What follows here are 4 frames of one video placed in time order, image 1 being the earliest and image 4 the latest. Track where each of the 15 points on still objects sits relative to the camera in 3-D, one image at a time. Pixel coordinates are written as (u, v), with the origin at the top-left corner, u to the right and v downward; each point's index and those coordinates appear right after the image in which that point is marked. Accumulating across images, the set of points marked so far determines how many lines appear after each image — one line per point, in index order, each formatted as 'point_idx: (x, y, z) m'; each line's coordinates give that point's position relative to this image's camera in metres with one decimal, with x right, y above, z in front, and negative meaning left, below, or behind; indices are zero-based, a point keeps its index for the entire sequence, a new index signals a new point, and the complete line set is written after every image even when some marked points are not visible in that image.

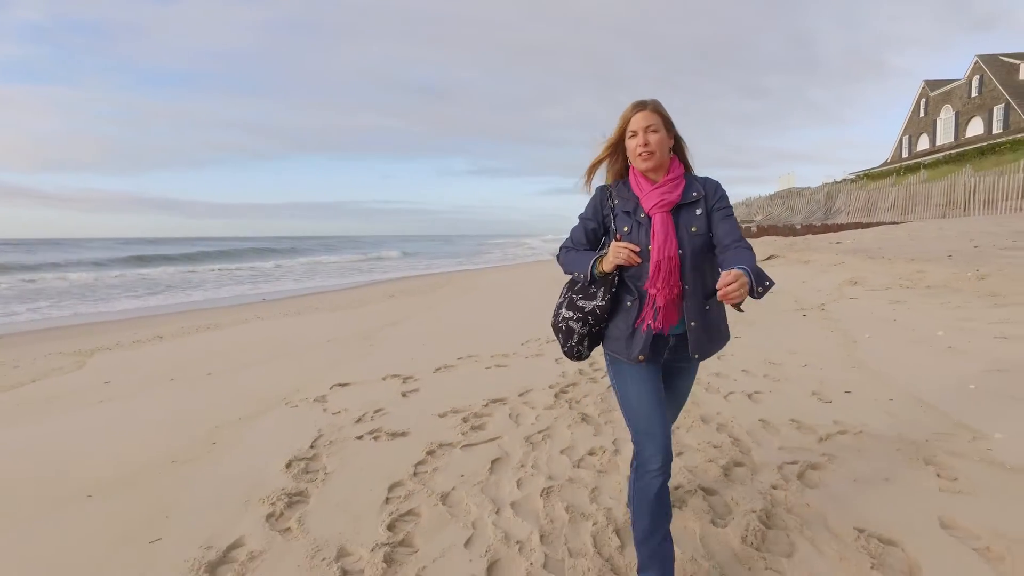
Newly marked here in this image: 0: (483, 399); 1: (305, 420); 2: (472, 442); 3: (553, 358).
0: (-0.2, -0.8, +4.3) m
1: (-1.4, -0.9, +4.2) m
2: (-0.2, -0.8, +3.4) m
3: (+0.4, -0.6, +5.4) m
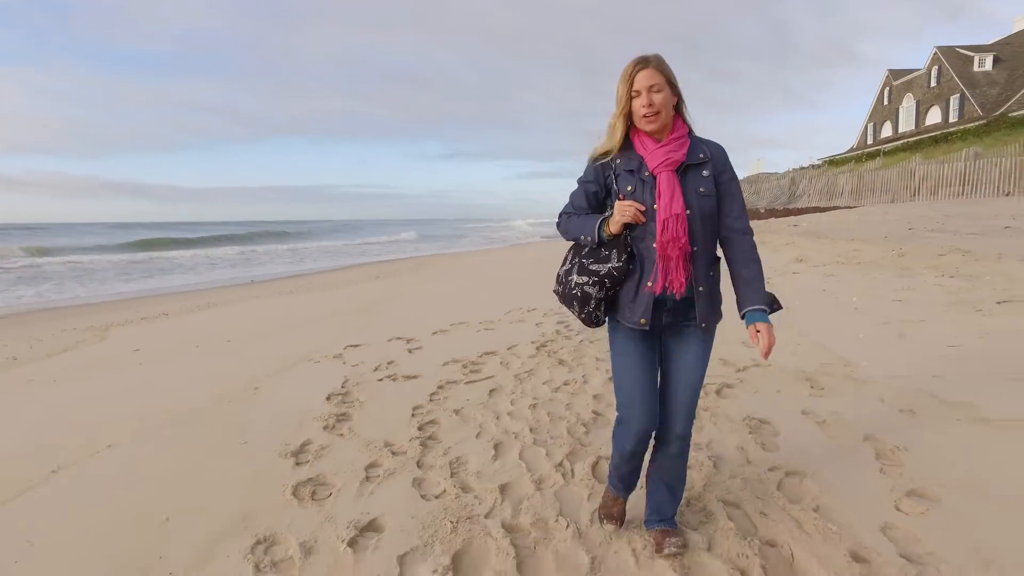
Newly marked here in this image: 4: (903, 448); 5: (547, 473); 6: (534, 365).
0: (-0.3, -0.5, +5.2) m
1: (-1.5, -0.7, +5.0) m
2: (-0.3, -0.6, +4.4) m
3: (+0.2, -0.3, +6.3) m
4: (+1.6, -0.7, +2.5) m
5: (+0.2, -0.8, +2.5) m
6: (+0.2, -0.6, +4.6) m
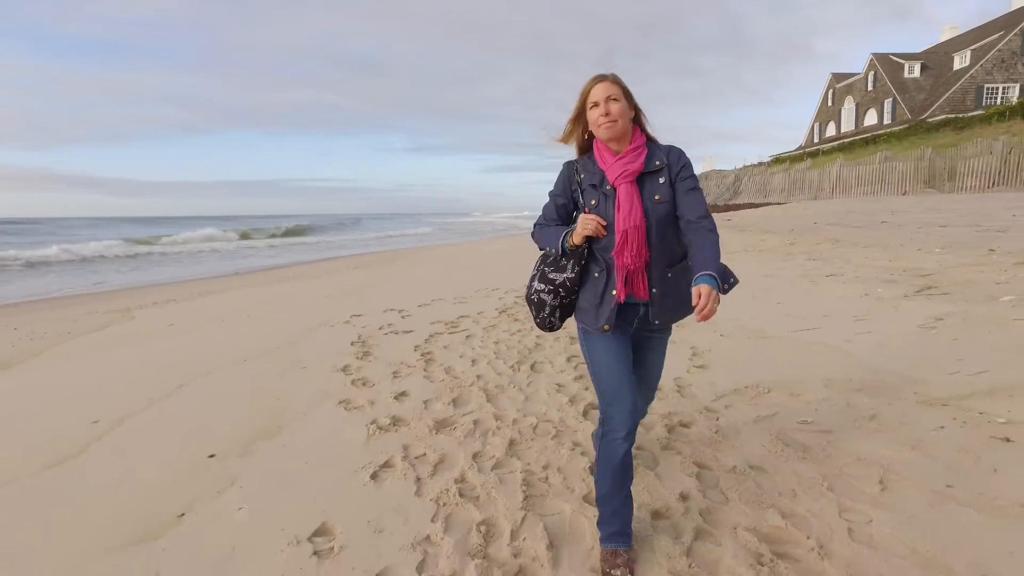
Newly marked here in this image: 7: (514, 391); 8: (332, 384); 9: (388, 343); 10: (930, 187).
0: (-0.6, -0.3, +6.9) m
1: (-1.9, -0.5, +6.7) m
2: (-0.6, -0.4, +6.1) m
3: (-0.2, -0.1, +8.1) m
4: (+1.4, -0.5, +4.4) m
5: (0.0, -0.6, +4.3) m
6: (-0.1, -0.3, +6.3) m
7: (0.0, -0.6, +3.8) m
8: (-1.3, -0.7, +4.3) m
9: (-1.2, -0.5, +5.7) m
10: (+11.5, +2.8, +16.7) m
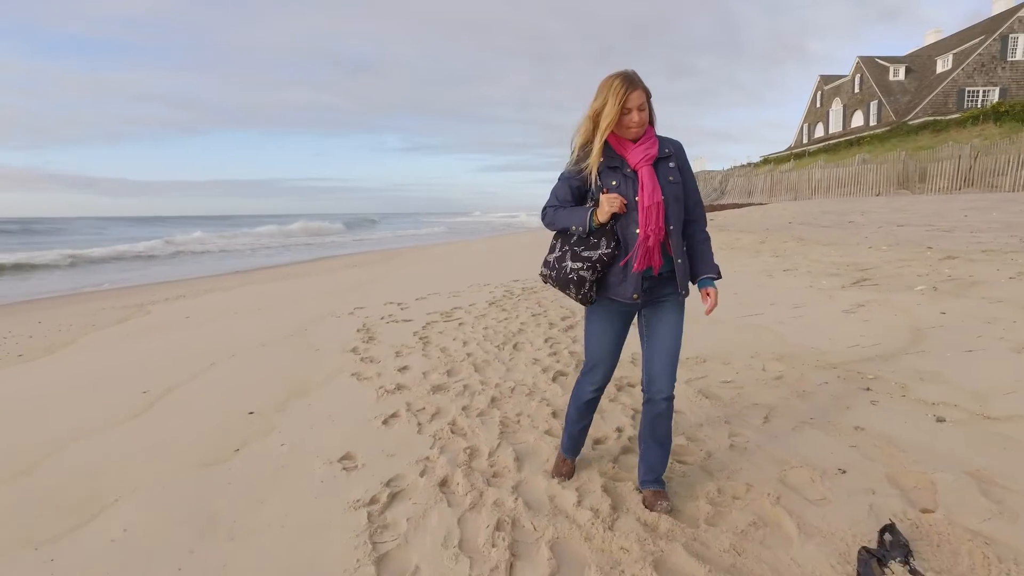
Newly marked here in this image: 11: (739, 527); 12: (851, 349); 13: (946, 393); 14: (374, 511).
0: (-0.8, -0.2, +7.7) m
1: (-2.0, -0.4, +7.4) m
2: (-0.7, -0.3, +6.8) m
3: (-0.3, 0.0, +8.8) m
4: (+1.3, -0.4, +5.1) m
5: (-0.2, -0.5, +5.0) m
6: (-0.3, -0.3, +7.1) m
7: (-0.1, -0.6, +4.5) m
8: (-1.4, -0.6, +5.1) m
9: (-1.3, -0.4, +6.5) m
10: (+11.3, +2.9, +17.6) m
11: (+0.7, -0.8, +2.0) m
12: (+2.2, -0.4, +4.0) m
13: (+2.1, -0.5, +3.0) m
14: (-0.5, -0.8, +2.3) m
